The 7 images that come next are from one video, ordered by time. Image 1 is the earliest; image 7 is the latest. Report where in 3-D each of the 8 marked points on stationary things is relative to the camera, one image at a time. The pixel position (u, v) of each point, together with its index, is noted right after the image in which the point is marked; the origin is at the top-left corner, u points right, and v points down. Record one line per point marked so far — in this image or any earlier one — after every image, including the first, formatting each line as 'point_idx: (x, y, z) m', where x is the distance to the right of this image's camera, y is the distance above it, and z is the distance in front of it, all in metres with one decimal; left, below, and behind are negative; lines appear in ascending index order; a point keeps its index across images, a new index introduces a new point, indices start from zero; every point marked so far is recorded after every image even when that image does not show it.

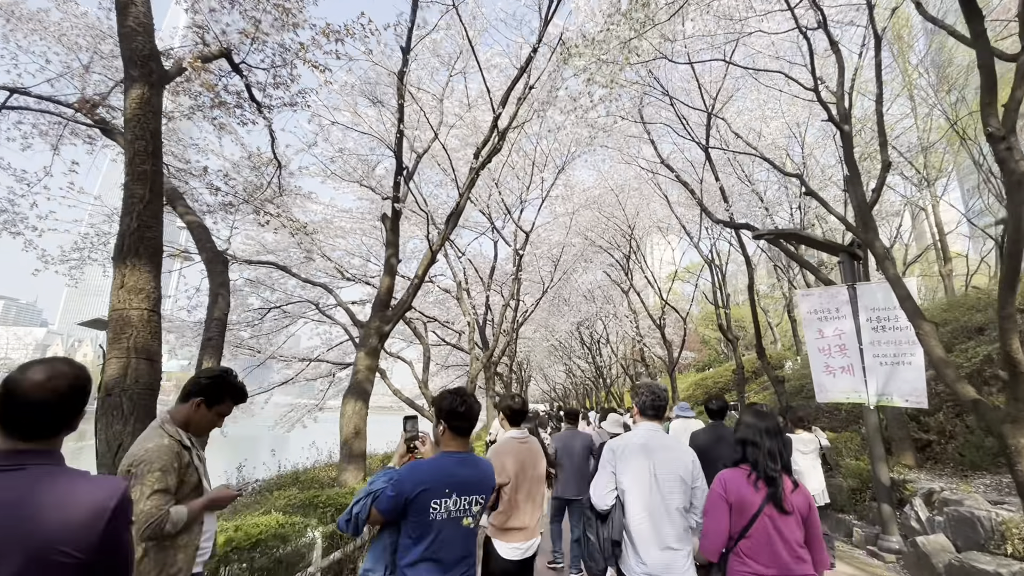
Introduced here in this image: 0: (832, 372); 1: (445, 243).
0: (+3.7, -1.0, +5.5) m
1: (-0.7, +0.5, +5.4) m
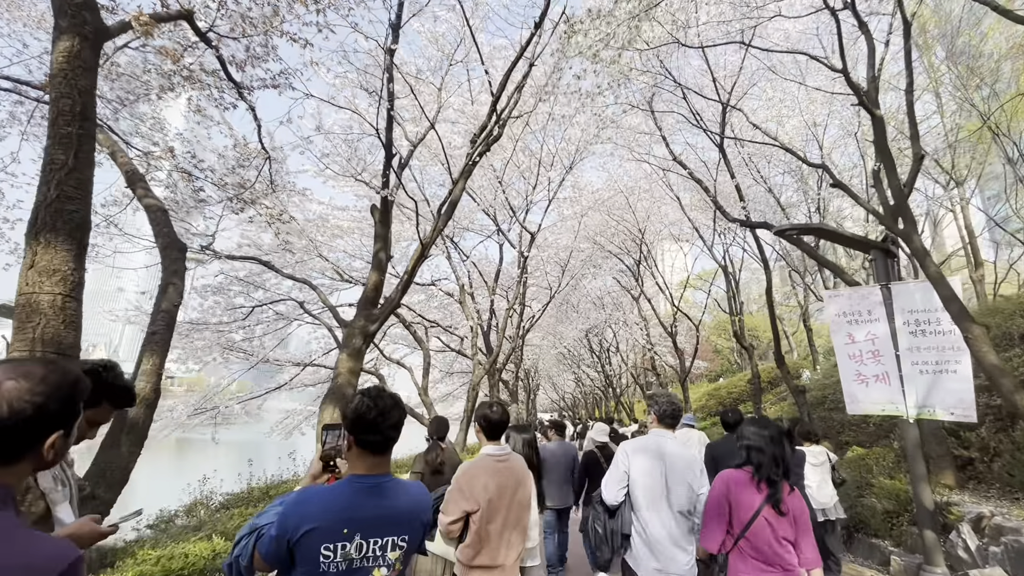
0: (+3.6, -1.0, +5.0) m
1: (-0.8, +0.5, +5.0) m
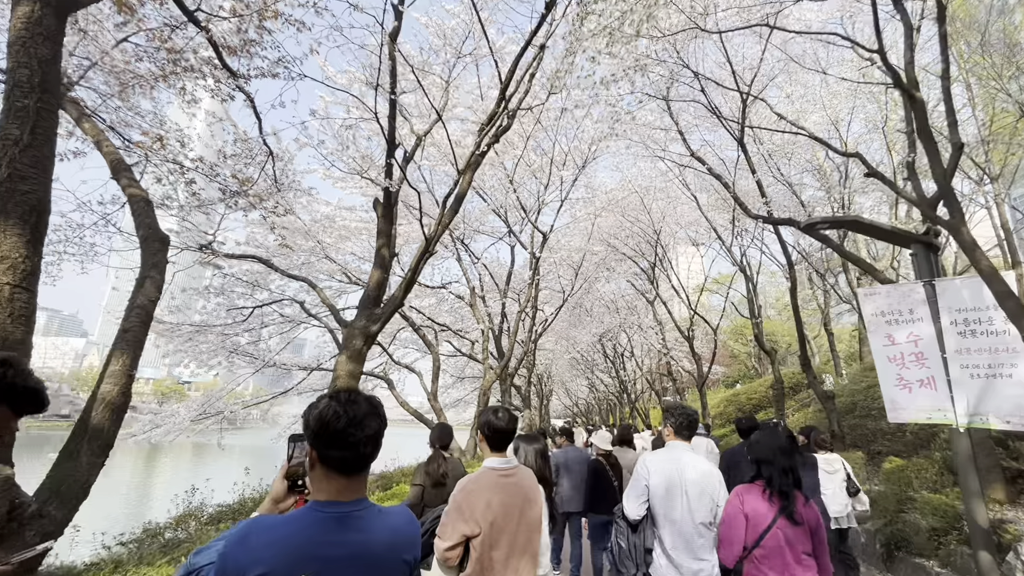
0: (+3.7, -0.9, +4.5) m
1: (-0.7, +0.6, +4.7) m
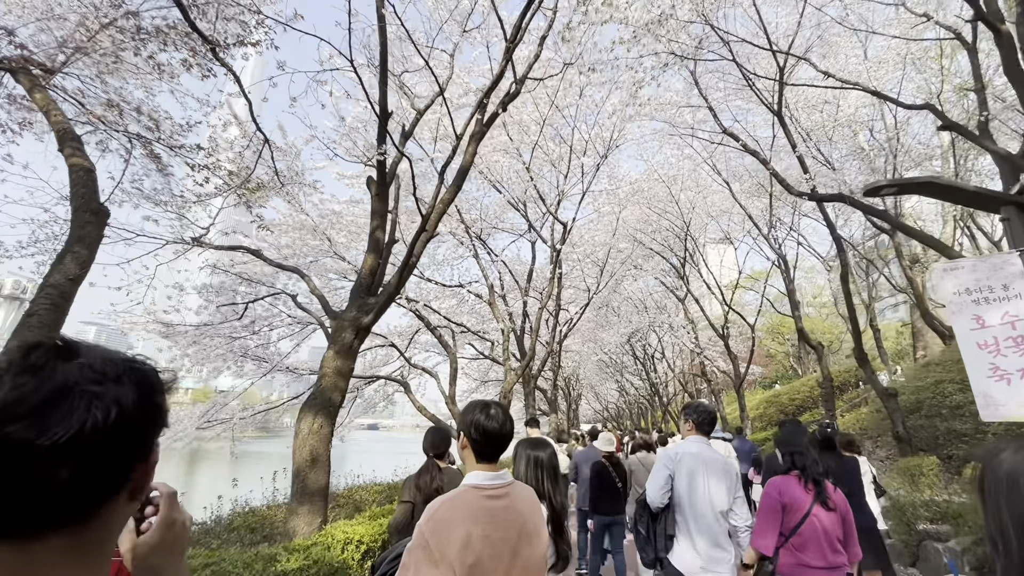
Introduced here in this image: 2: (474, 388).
0: (+3.8, -0.7, +3.8) m
1: (-0.6, +0.7, +4.1) m
2: (-1.4, -3.6, +17.2) m
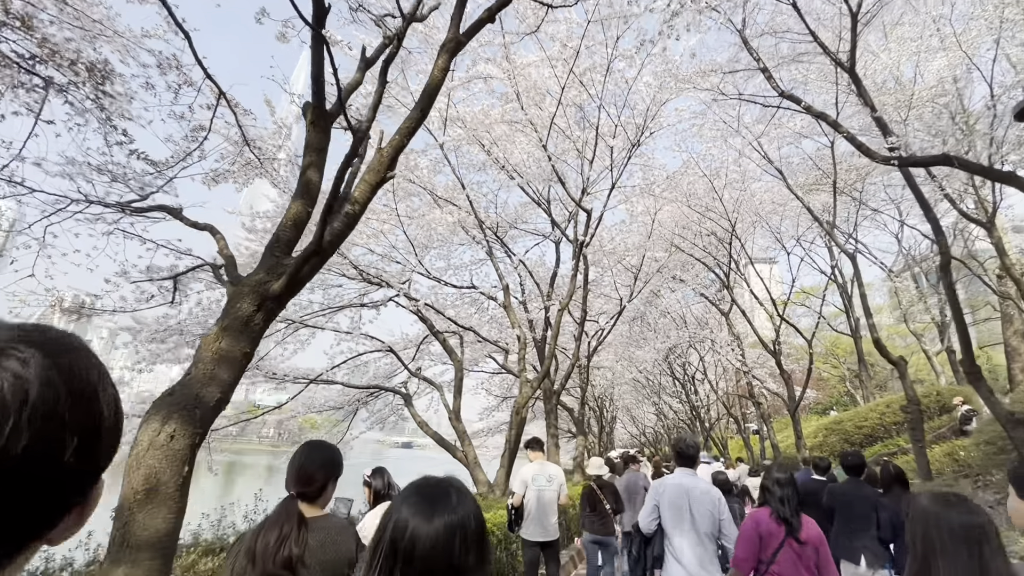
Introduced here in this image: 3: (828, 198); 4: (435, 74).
0: (+3.7, -0.5, +2.2) m
1: (-0.7, +0.9, +3.0) m
2: (-0.6, -3.9, +15.9) m
3: (+7.4, +2.1, +11.2) m
4: (-0.5, +1.4, +3.1) m
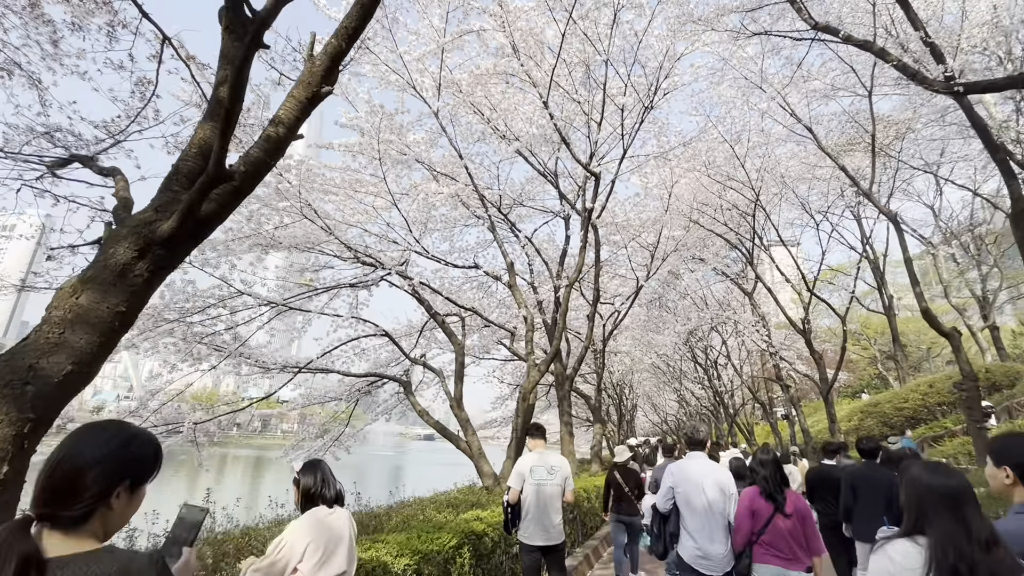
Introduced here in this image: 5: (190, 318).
0: (+3.5, -0.1, +1.4) m
1: (-0.8, +1.2, +2.3) m
2: (-0.1, -3.4, +15.3) m
3: (+7.4, +2.7, +10.2) m
4: (-0.7, +1.7, +2.5) m
5: (-4.5, -0.4, +6.7) m
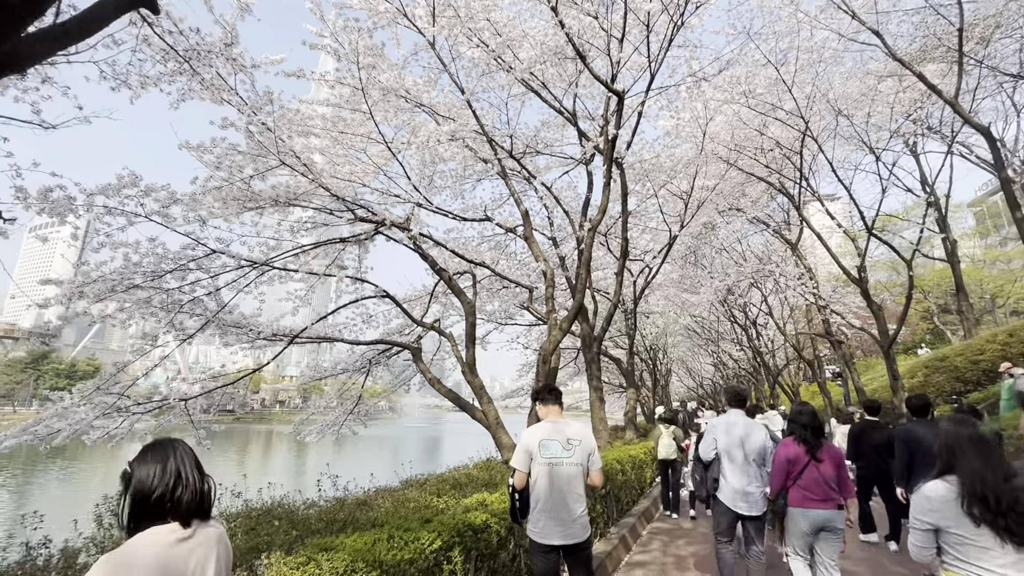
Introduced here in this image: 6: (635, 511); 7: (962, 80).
0: (+3.4, +0.4, +0.3) m
1: (-1.0, +1.5, +1.4) m
2: (+0.7, -2.2, +14.5) m
3: (+7.6, +3.9, +8.6) m
4: (-0.8, +2.0, +1.5) m
5: (-4.4, +0.1, +6.1) m
6: (+1.6, -2.9, +6.3) m
7: (+7.2, +3.3, +7.9) m
